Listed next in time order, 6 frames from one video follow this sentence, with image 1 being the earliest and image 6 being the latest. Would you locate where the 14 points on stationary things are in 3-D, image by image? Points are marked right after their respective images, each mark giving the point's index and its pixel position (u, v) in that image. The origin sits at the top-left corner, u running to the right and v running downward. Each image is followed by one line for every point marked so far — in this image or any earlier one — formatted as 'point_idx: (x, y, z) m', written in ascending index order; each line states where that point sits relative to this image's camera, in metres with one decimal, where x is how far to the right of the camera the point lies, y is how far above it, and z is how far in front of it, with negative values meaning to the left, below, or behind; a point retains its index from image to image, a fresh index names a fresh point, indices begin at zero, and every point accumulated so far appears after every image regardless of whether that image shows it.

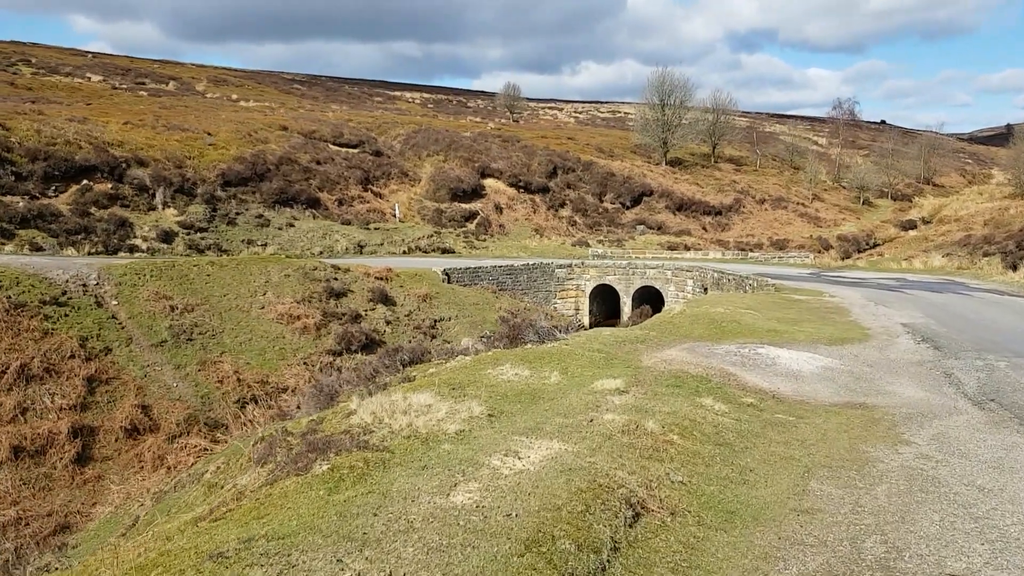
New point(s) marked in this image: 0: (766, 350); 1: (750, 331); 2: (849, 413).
0: (+2.5, -0.6, +9.1) m
1: (+3.2, -0.6, +12.3) m
2: (+2.5, -0.9, +6.8) m
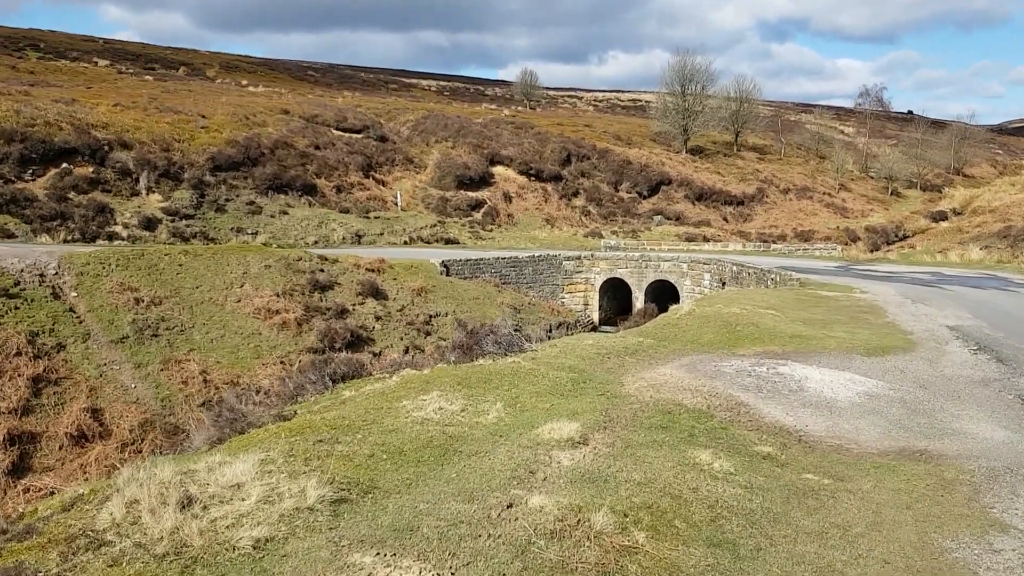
0: (+2.1, -0.6, +7.1) m
1: (+2.9, -0.5, +10.3) m
2: (+2.1, -1.0, +4.7) m
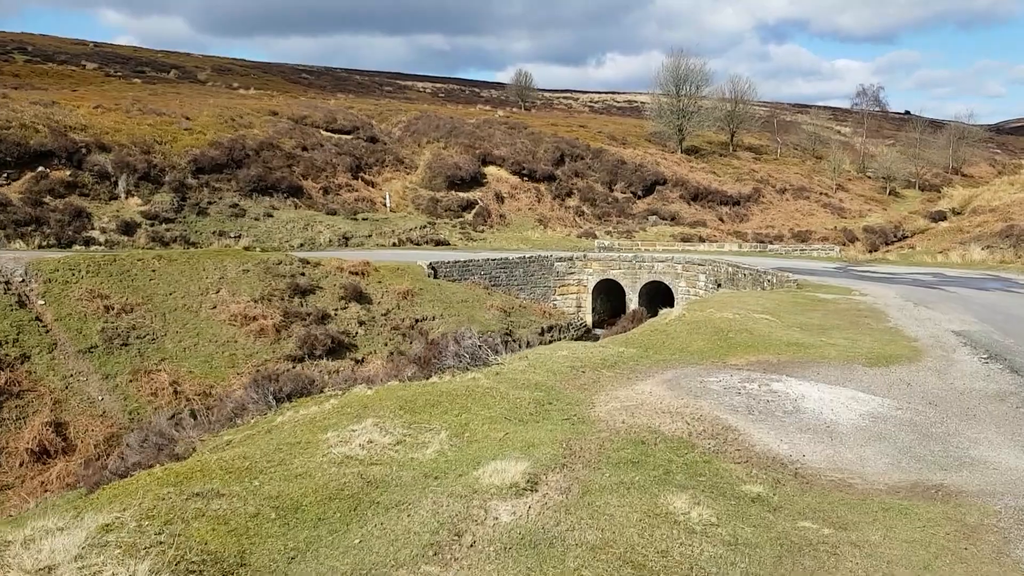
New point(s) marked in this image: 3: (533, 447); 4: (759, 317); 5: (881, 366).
0: (+1.9, -0.7, +6.3) m
1: (+2.6, -0.6, +9.5) m
2: (+1.8, -1.0, +4.0) m
3: (+0.1, -0.7, +4.3) m
4: (+3.2, -0.4, +11.9) m
5: (+3.4, -0.7, +8.5) m
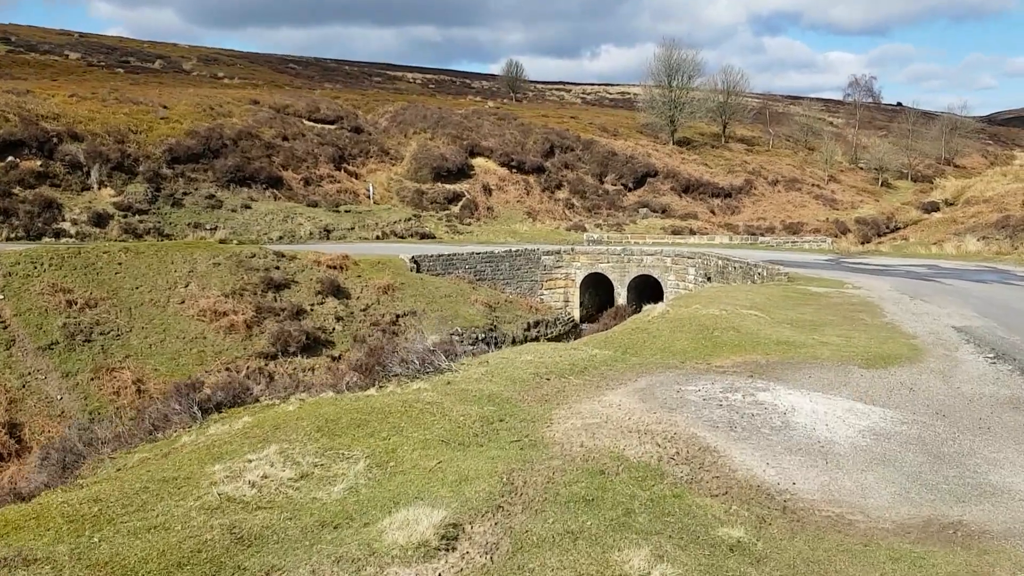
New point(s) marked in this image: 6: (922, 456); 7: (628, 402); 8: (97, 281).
0: (+1.6, -0.6, +5.6) m
1: (+2.3, -0.5, +8.8) m
2: (+1.5, -1.0, +3.2) m
3: (-0.2, -0.7, +3.6) m
4: (+2.9, -0.3, +11.2) m
5: (+3.1, -0.7, +7.8) m
6: (+2.0, -0.8, +4.5) m
7: (+0.7, -0.6, +5.1) m
8: (-7.4, +0.1, +16.3) m
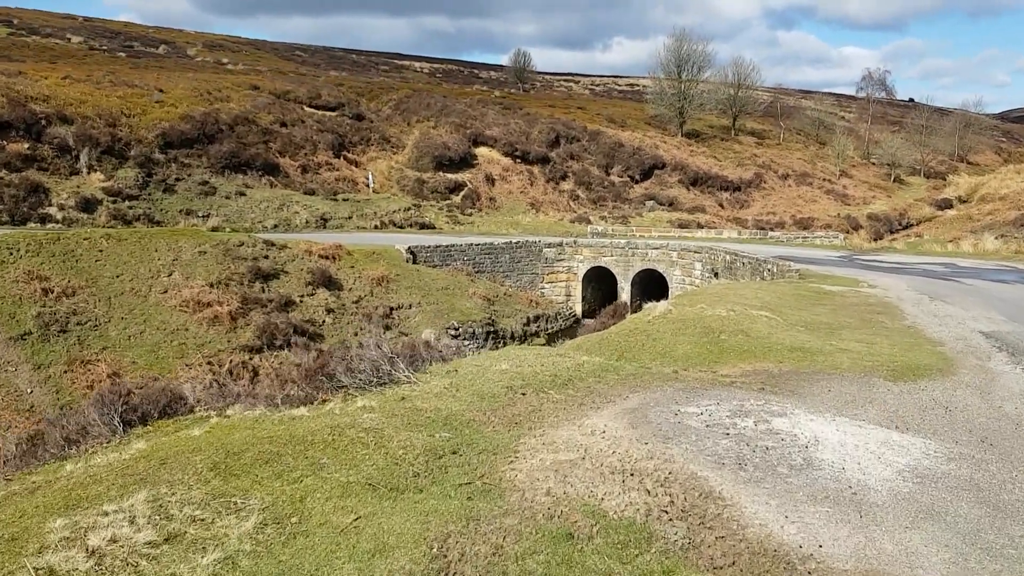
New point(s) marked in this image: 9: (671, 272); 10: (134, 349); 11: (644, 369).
0: (+1.4, -0.6, +4.7) m
1: (+2.2, -0.5, +7.9) m
2: (+1.3, -1.0, +2.3) m
3: (-0.4, -0.7, +2.7) m
4: (+2.8, -0.3, +10.3) m
5: (+3.0, -0.7, +6.8) m
6: (+1.8, -0.9, +3.6) m
7: (+0.5, -0.6, +4.2) m
8: (-7.5, +0.3, +15.4) m
9: (+3.4, +0.4, +19.9) m
10: (-5.7, -0.9, +13.5) m
11: (+0.9, -0.6, +6.3) m
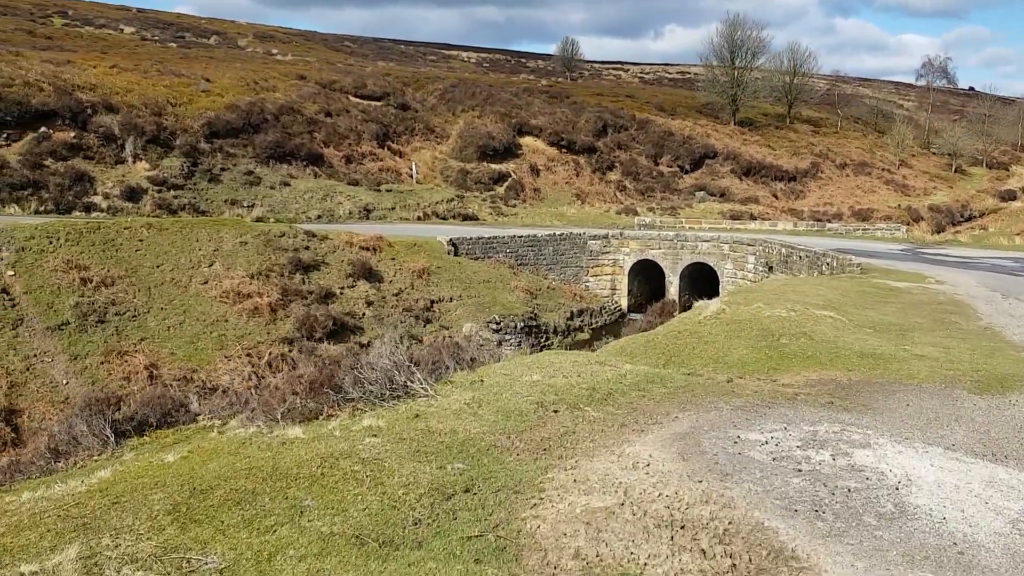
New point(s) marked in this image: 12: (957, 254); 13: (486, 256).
0: (+1.6, -0.7, +4.0) m
1: (+2.5, -0.5, +7.1) m
2: (+1.3, -1.1, +1.7) m
3: (-0.3, -0.8, +2.1) m
4: (+3.2, -0.3, +9.5) m
5: (+3.2, -0.7, +6.1) m
6: (+1.9, -0.9, +2.9) m
7: (+0.6, -0.7, +3.6) m
8: (-6.8, +0.5, +15.2) m
9: (+4.4, +0.5, +19.1) m
10: (-5.1, -0.8, +13.1) m
11: (+1.1, -0.6, +5.6) m
12: (+9.4, +0.7, +19.2) m
13: (-0.6, +0.7, +19.7) m
